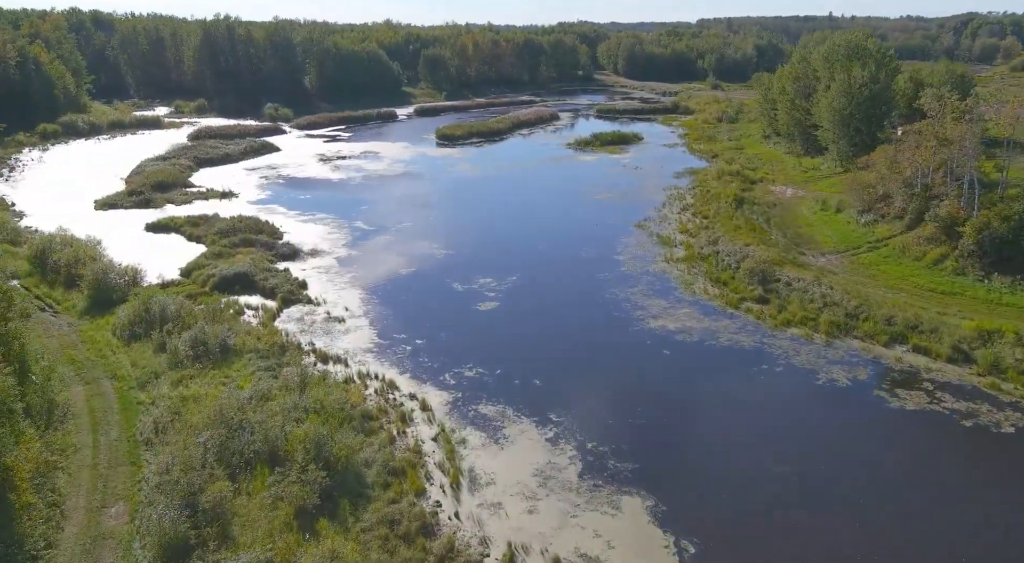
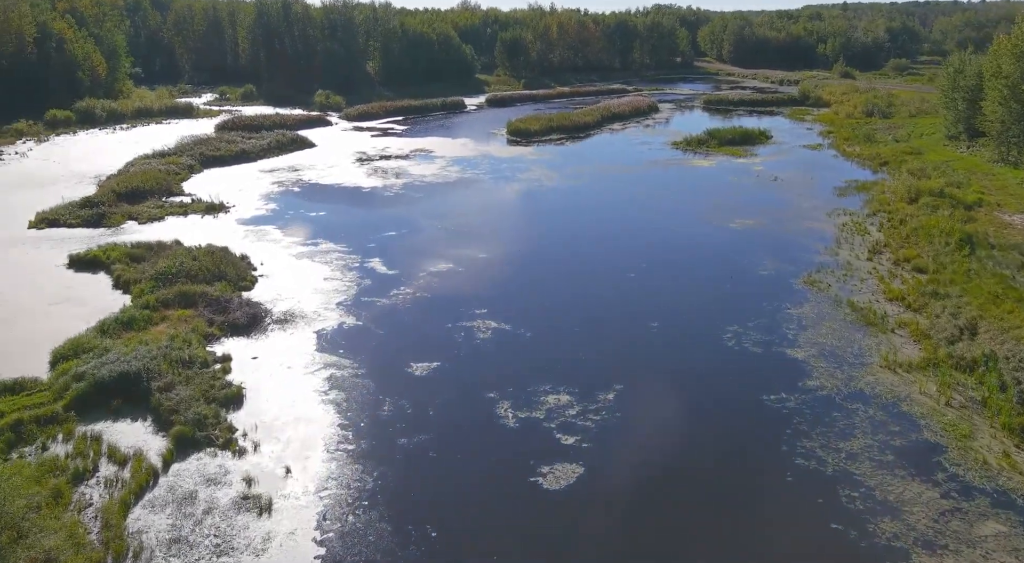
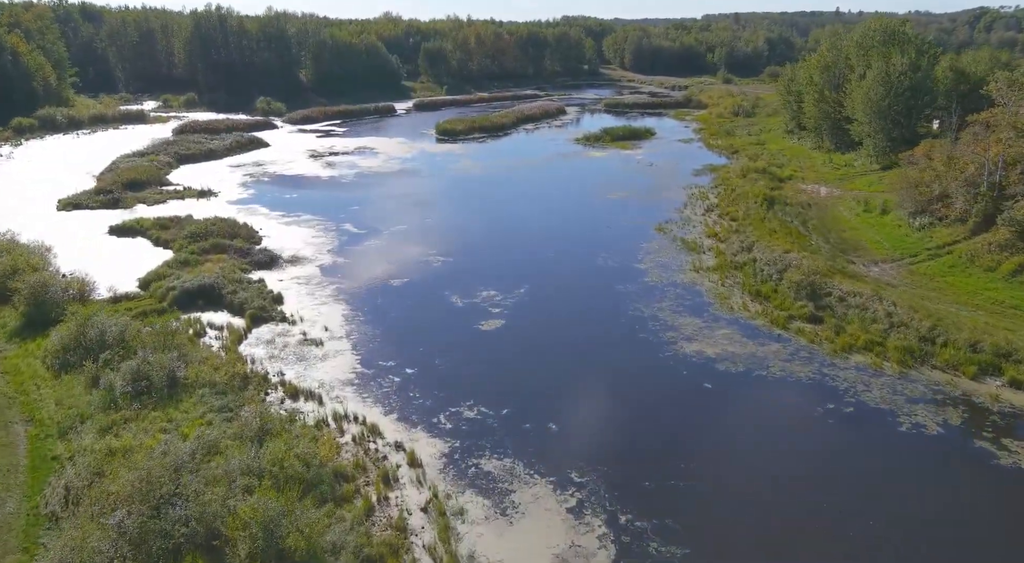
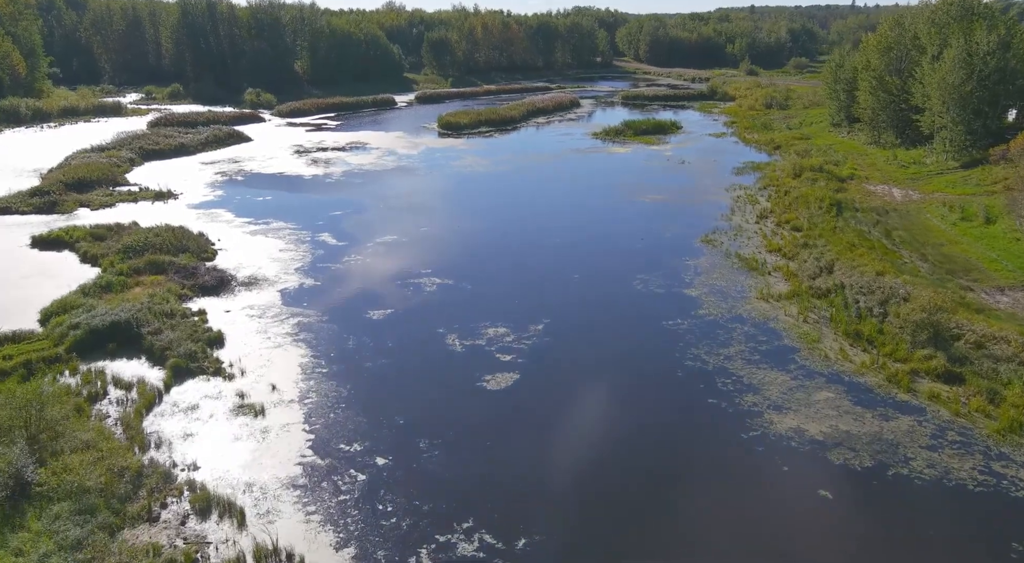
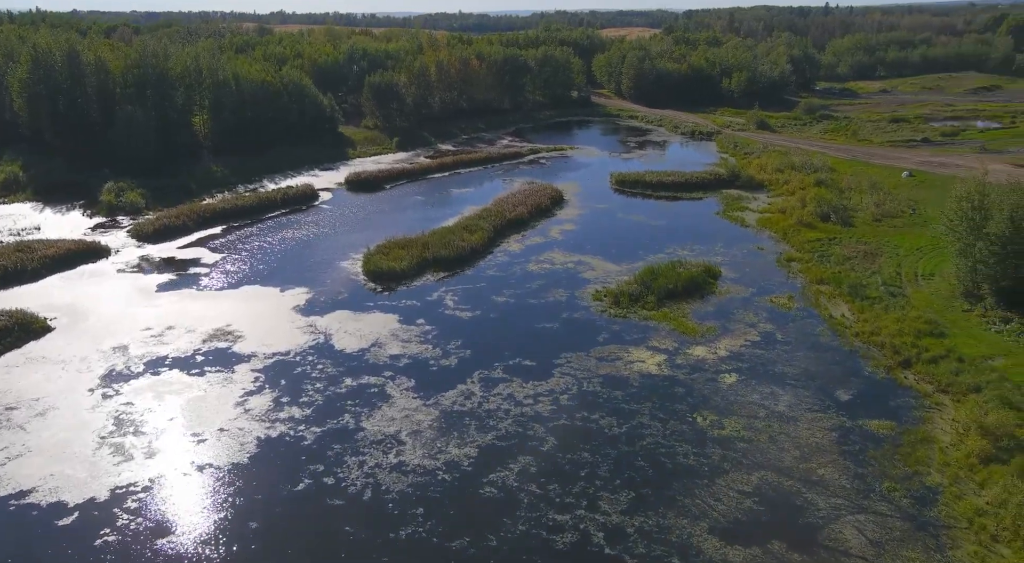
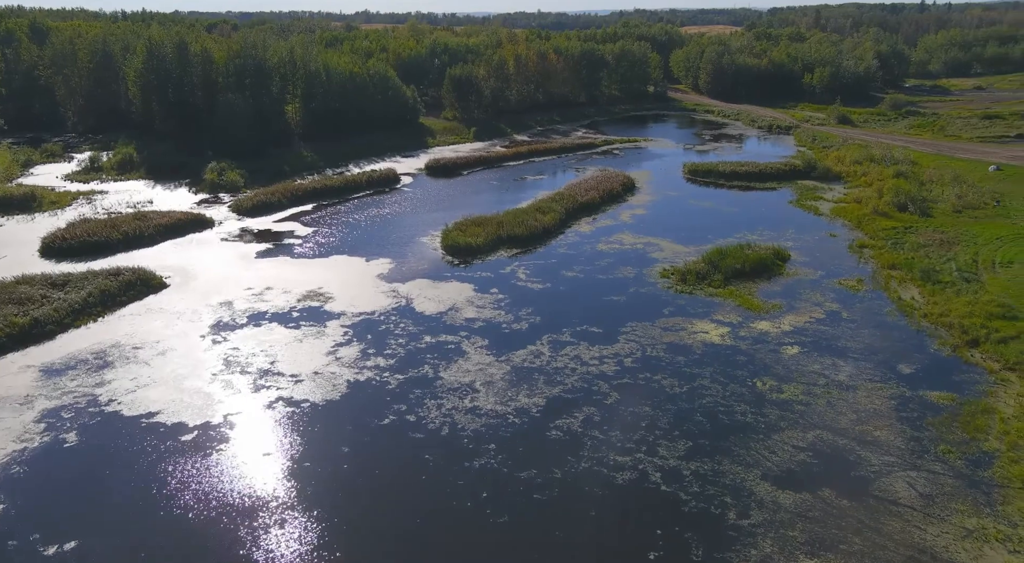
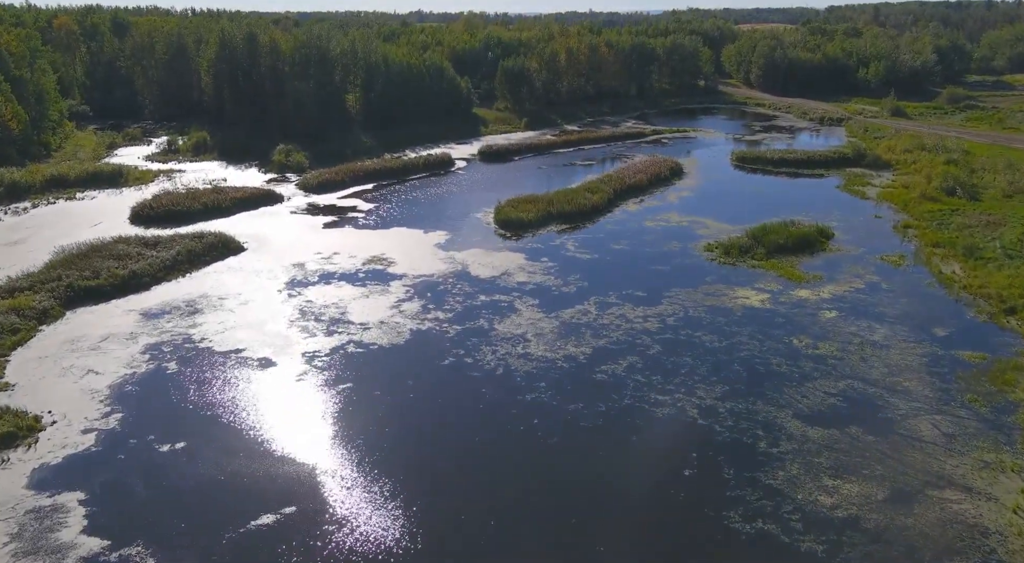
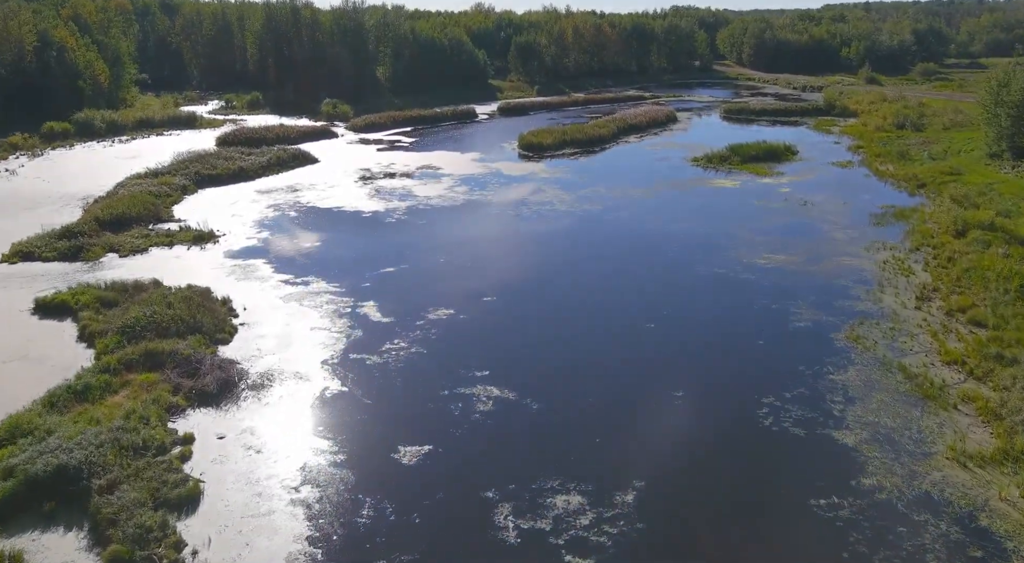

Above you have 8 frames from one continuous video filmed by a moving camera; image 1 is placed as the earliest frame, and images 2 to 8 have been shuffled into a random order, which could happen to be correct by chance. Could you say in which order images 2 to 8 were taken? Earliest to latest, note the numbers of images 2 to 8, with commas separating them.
3, 4, 2, 8, 7, 6, 5
